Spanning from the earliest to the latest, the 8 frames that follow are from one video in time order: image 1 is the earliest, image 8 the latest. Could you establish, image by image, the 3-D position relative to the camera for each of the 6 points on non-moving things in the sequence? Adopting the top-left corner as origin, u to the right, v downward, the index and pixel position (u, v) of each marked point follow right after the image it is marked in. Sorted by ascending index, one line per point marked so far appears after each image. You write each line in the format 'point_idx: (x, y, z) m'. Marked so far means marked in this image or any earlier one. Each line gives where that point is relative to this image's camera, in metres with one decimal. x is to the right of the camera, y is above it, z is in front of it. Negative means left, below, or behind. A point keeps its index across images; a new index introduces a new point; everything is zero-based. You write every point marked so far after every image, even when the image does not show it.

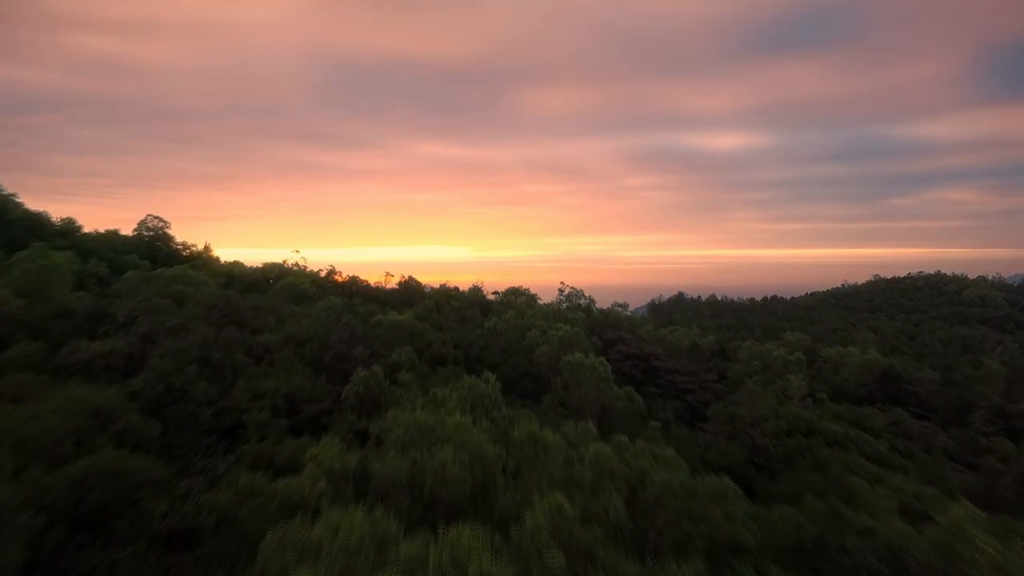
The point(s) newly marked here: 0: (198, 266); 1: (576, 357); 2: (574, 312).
0: (-4.7, +0.3, +16.2) m
1: (+0.7, -0.8, +12.1) m
2: (+1.1, -0.4, +19.1) m
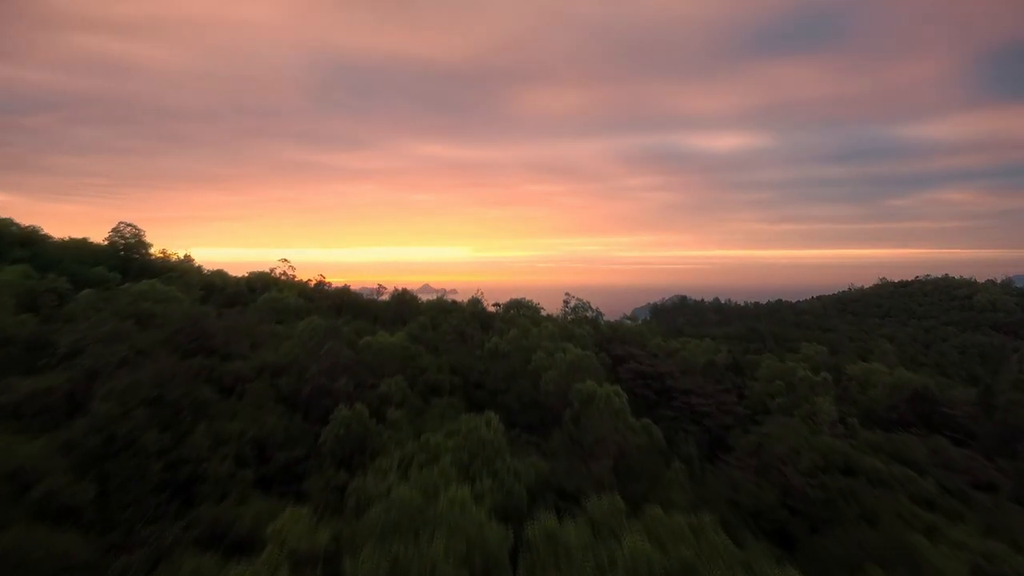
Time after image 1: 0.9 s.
0: (-4.7, +0.1, +14.9) m
1: (+0.7, -1.0, +10.8) m
2: (+1.1, -0.6, +17.8) m
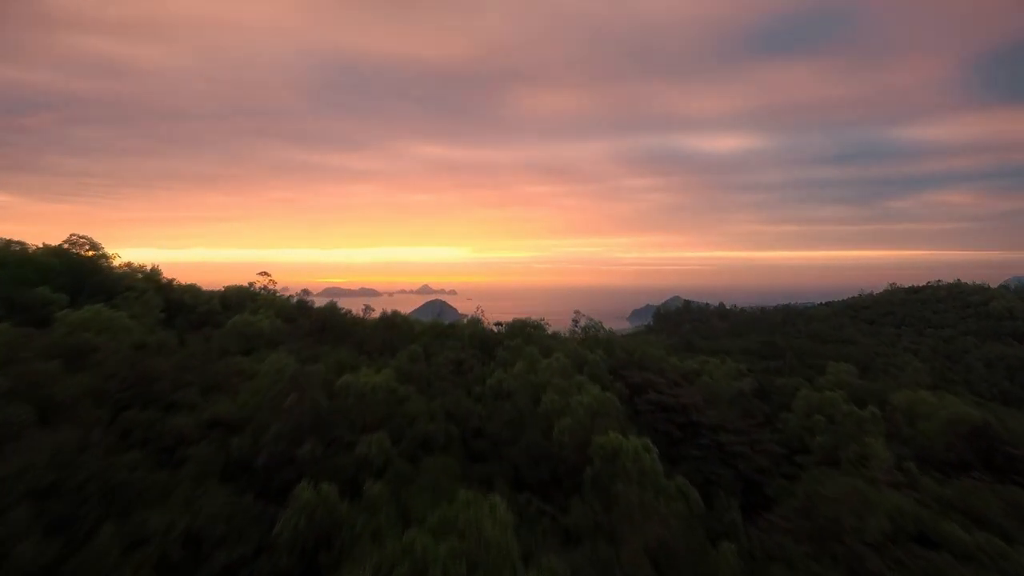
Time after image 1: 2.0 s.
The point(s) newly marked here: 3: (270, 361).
0: (-4.6, -0.1, +13.0) m
1: (+0.8, -1.3, +8.9) m
2: (+1.2, -0.9, +16.0) m
3: (-2.3, -0.7, +10.5) m
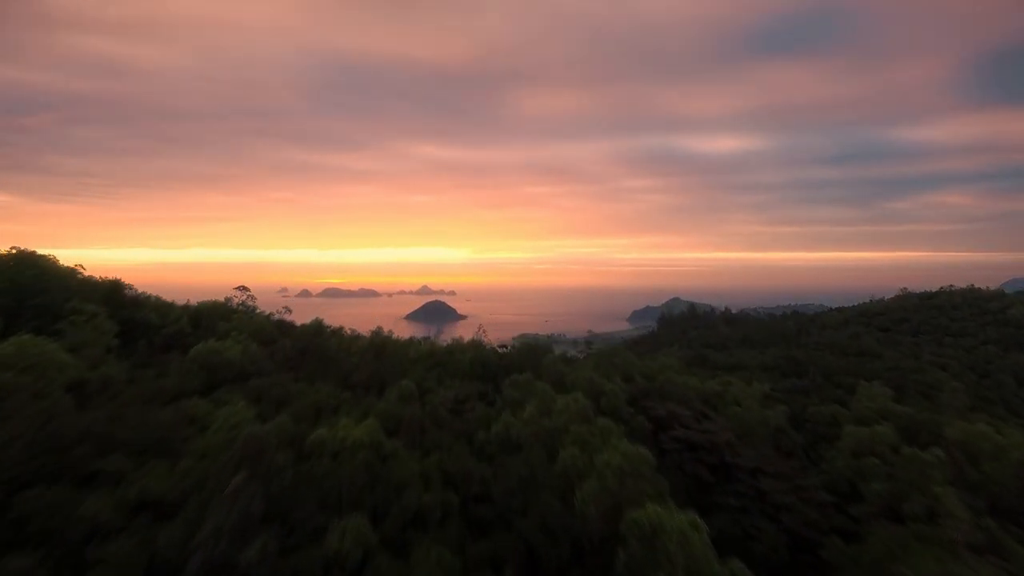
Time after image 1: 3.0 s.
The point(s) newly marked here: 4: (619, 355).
0: (-4.5, -0.4, +11.2) m
1: (+0.9, -1.5, +7.1) m
2: (+1.2, -1.2, +14.2) m
3: (-2.3, -1.0, +8.7) m
4: (+1.7, -1.1, +17.7) m
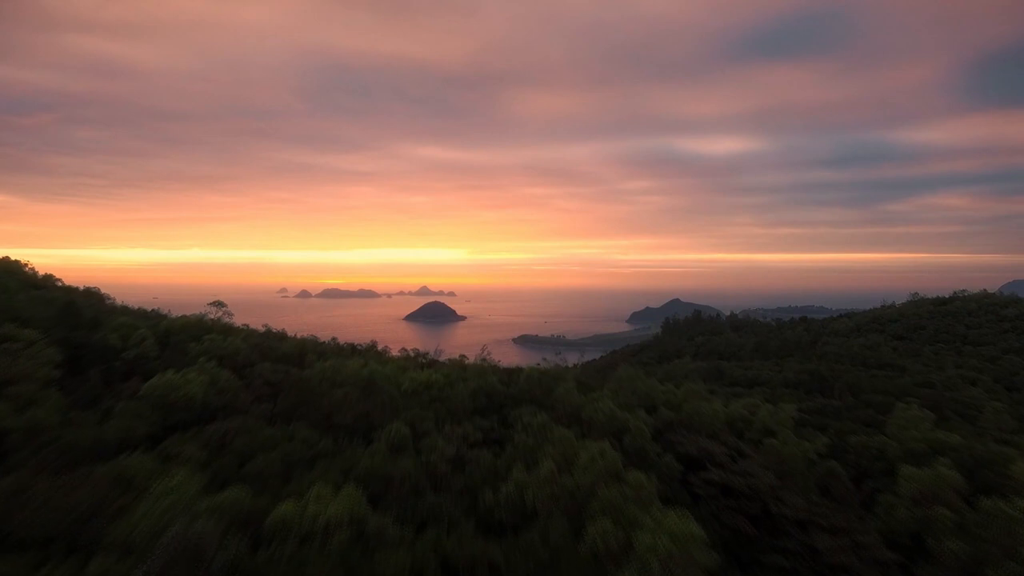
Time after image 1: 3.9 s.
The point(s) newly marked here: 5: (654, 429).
0: (-4.4, -0.6, +9.5) m
1: (+1.0, -1.7, +5.4) m
2: (+1.3, -1.4, +12.5) m
3: (-2.2, -1.2, +7.0) m
4: (+1.8, -1.3, +16.0) m
5: (+1.6, -1.6, +12.3) m
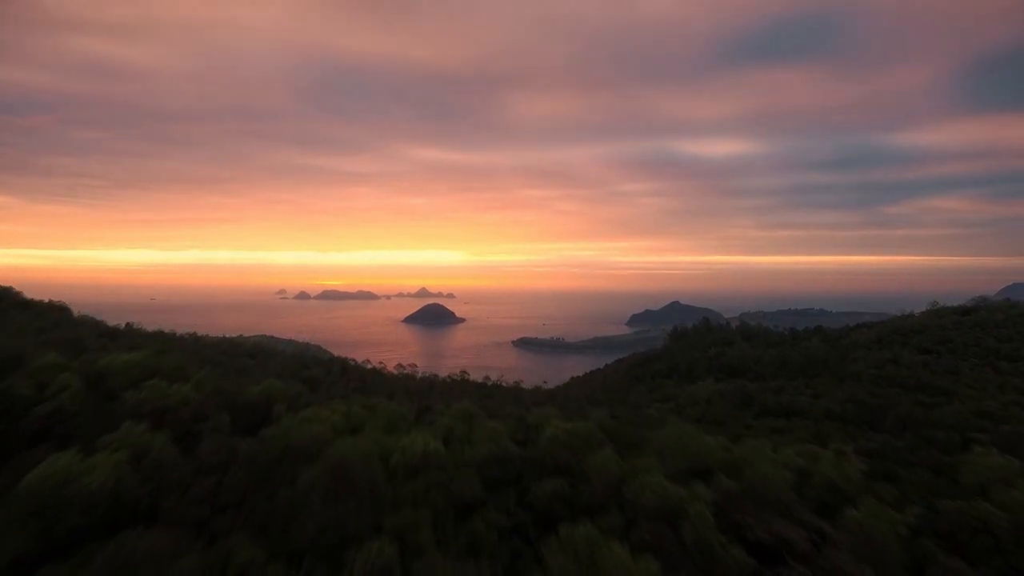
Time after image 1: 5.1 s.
0: (-4.2, -0.9, +6.8) m
1: (+1.2, -2.0, +2.7) m
2: (+1.5, -1.7, +9.8) m
3: (-2.0, -1.5, +4.3) m
4: (+2.0, -1.7, +13.3) m
5: (+1.8, -1.9, +9.6) m
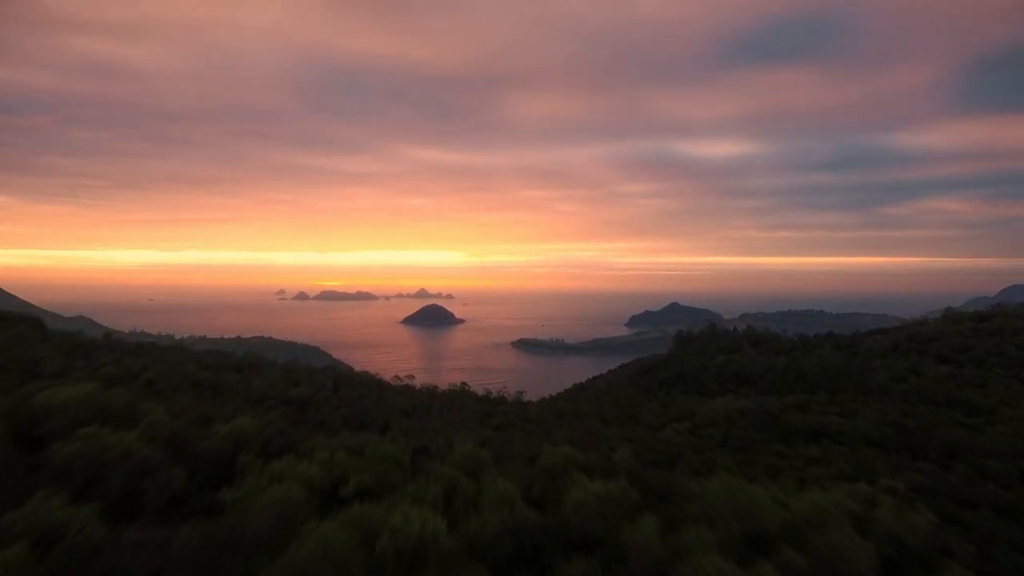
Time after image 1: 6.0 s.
0: (-4.1, -1.1, +4.9) m
1: (+1.3, -2.3, +0.8) m
2: (+1.6, -1.9, +7.9) m
3: (-1.8, -1.7, +2.5) m
4: (+2.1, -1.9, +11.4) m
5: (+1.9, -2.2, +7.7) m
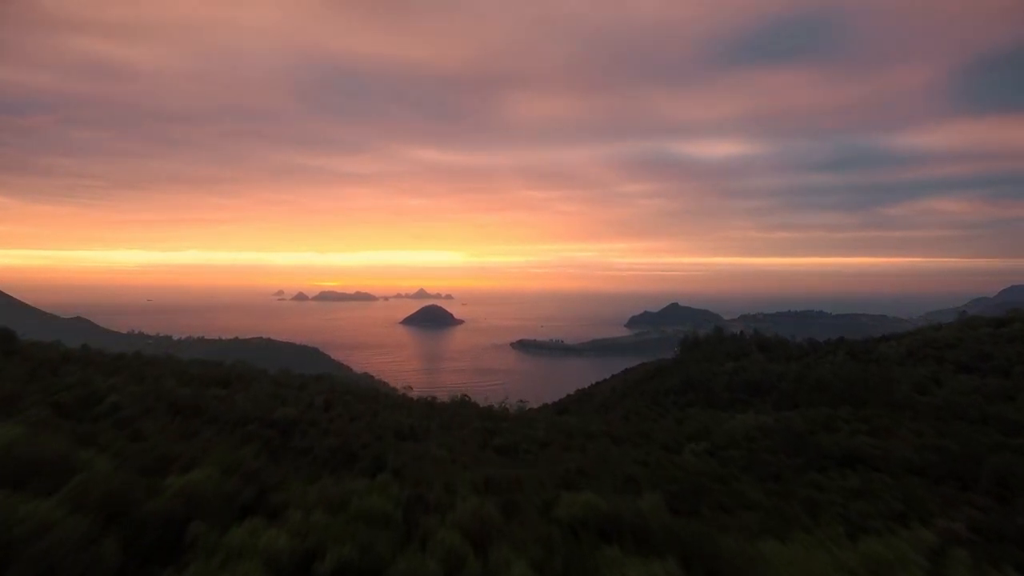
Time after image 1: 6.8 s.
0: (-4.0, -1.3, +3.2) m
1: (+1.4, -2.4, -0.9) m
2: (+1.7, -2.1, +6.1) m
3: (-1.7, -1.9, +0.7) m
4: (+2.2, -2.1, +9.7) m
5: (+2.0, -2.4, +6.0) m
